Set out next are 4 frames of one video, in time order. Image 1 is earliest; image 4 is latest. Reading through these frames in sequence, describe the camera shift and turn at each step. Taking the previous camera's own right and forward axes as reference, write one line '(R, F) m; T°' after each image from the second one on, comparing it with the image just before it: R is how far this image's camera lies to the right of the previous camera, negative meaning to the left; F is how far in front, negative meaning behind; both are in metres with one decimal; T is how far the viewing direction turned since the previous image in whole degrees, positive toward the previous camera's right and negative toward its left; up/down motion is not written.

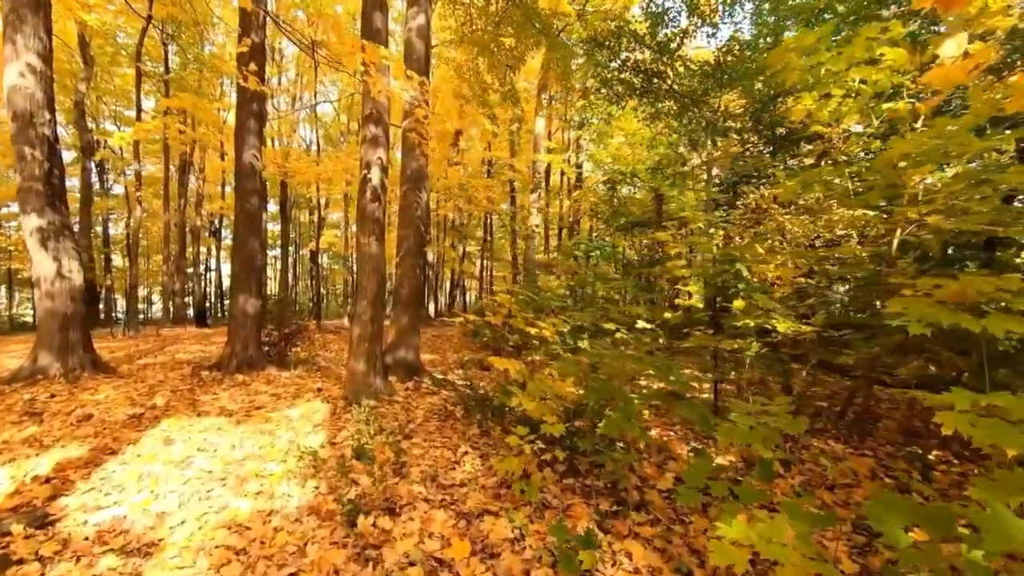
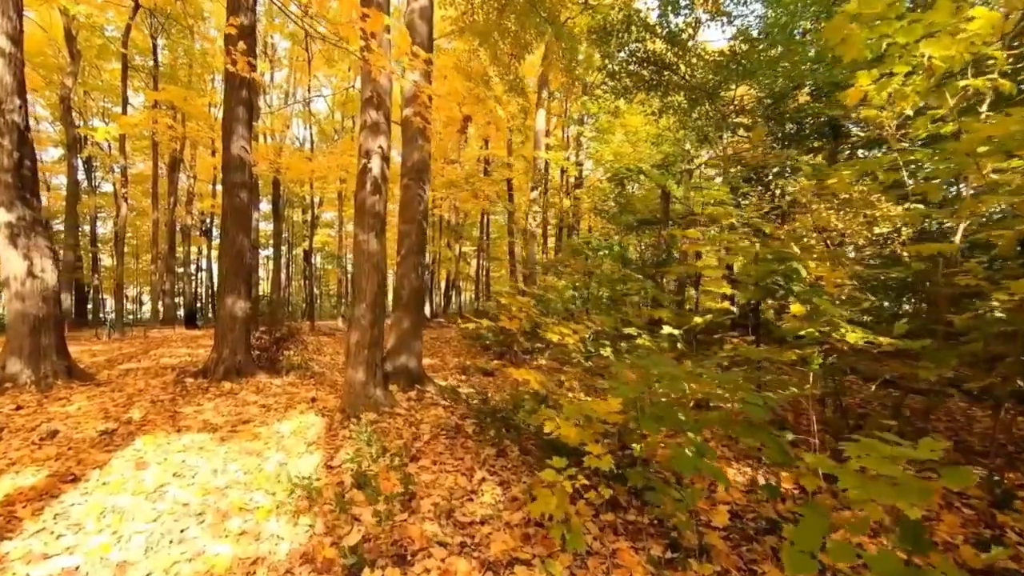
(-0.2, +0.5) m; +1°
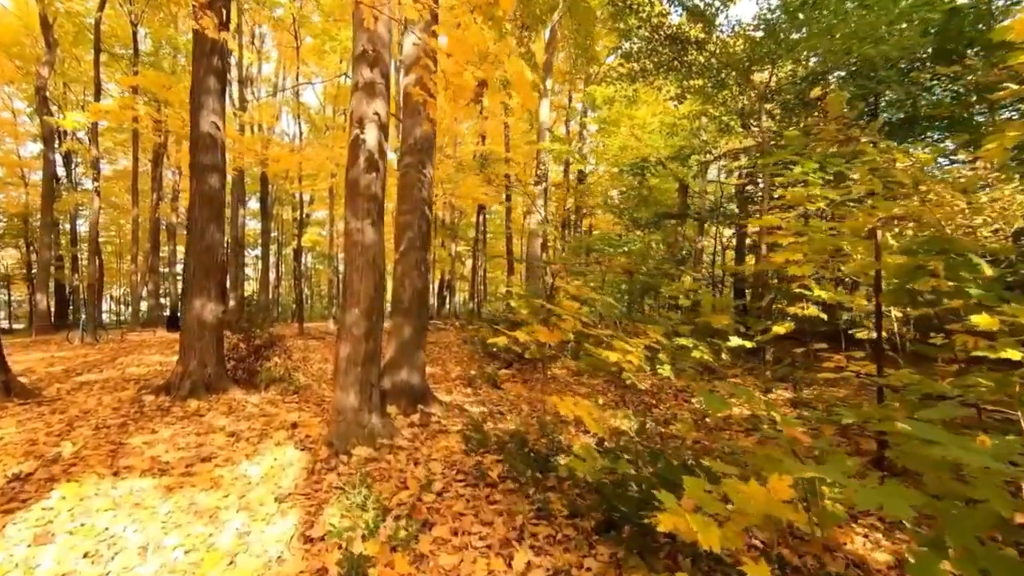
(-0.3, +1.1) m; +1°
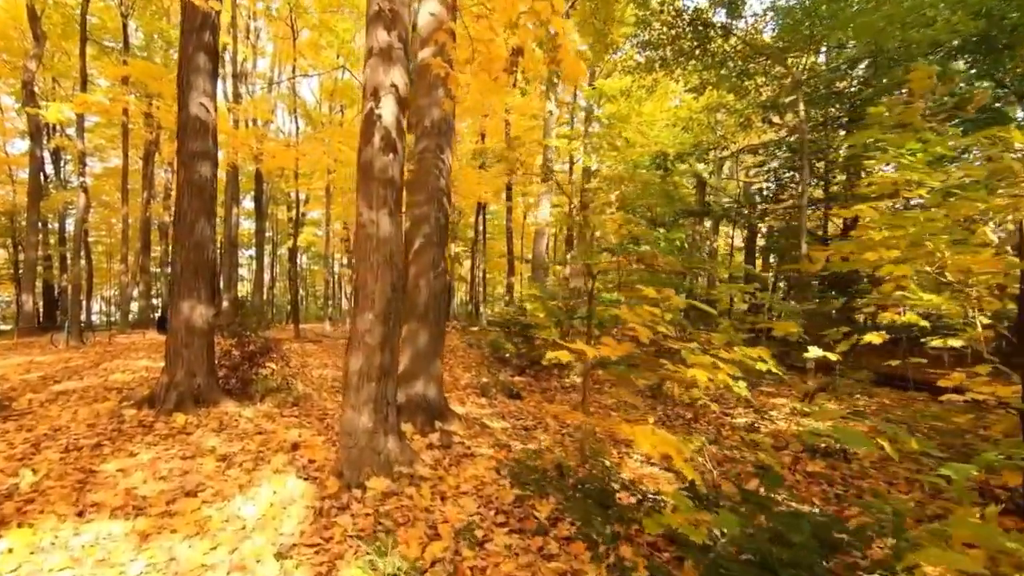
(-0.3, +0.6) m; +1°
